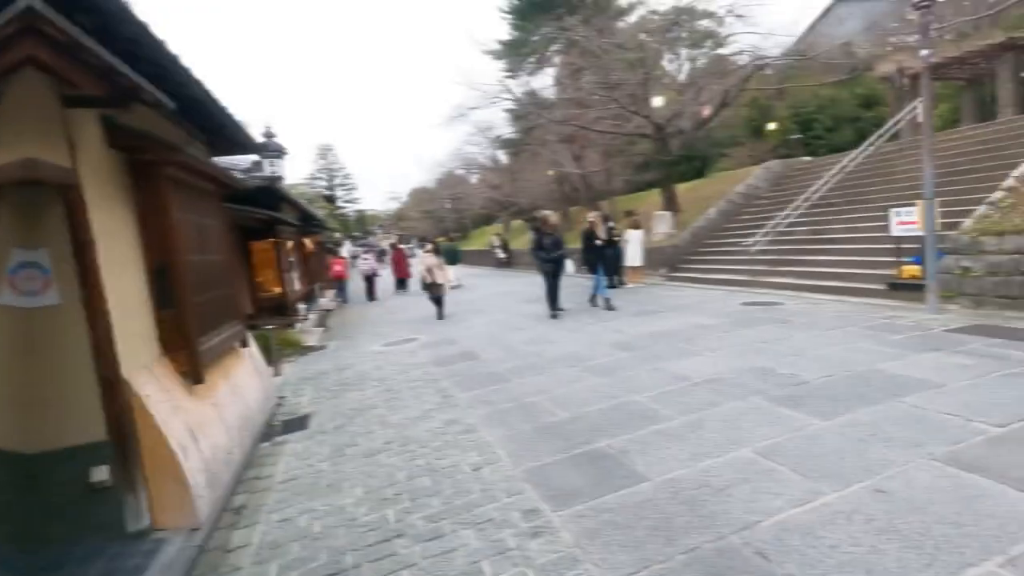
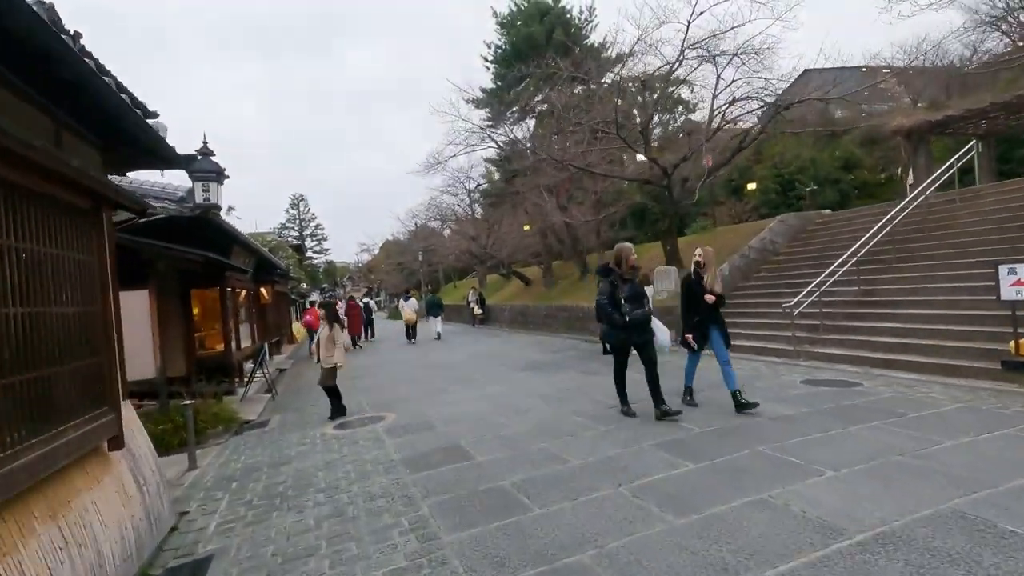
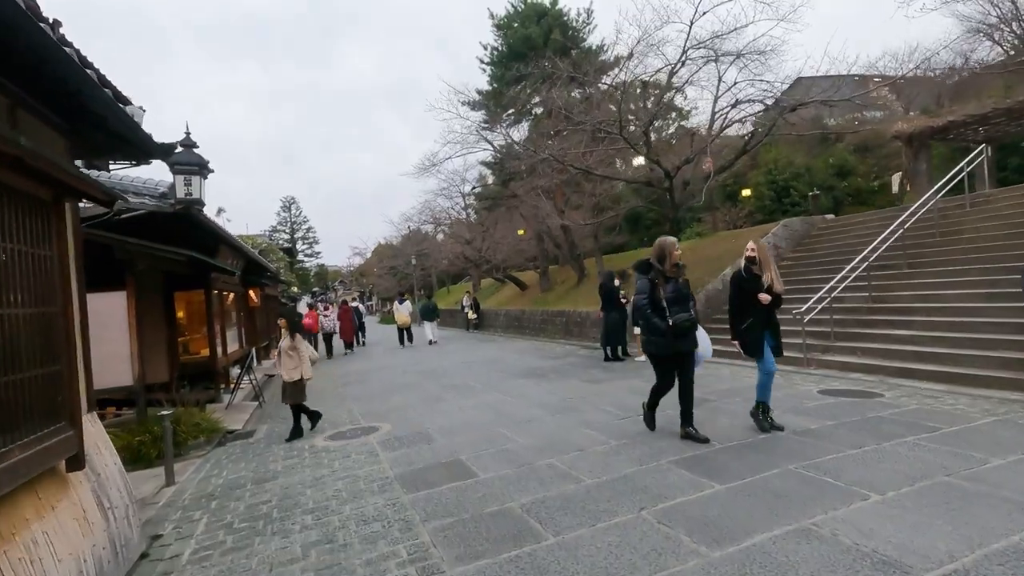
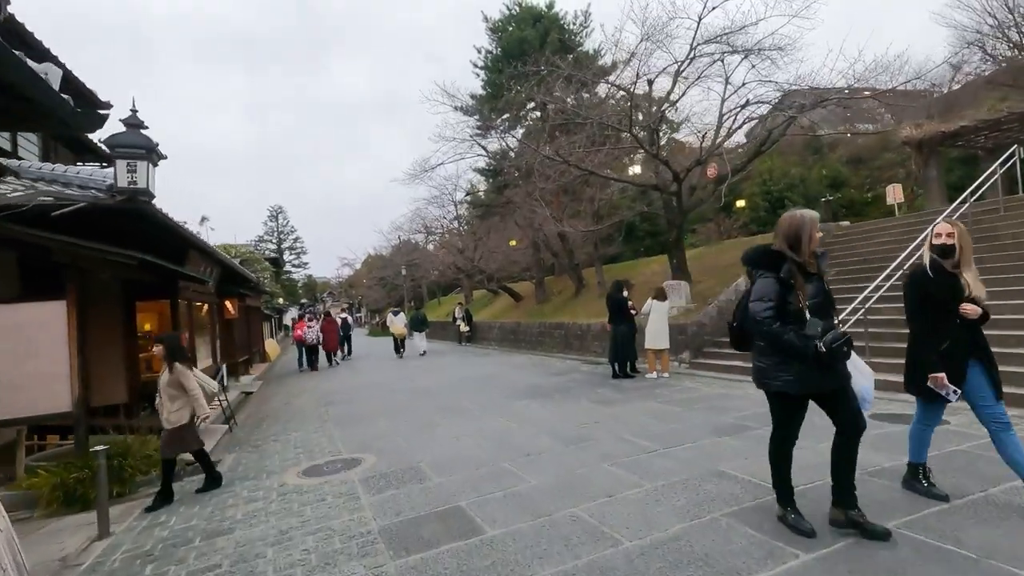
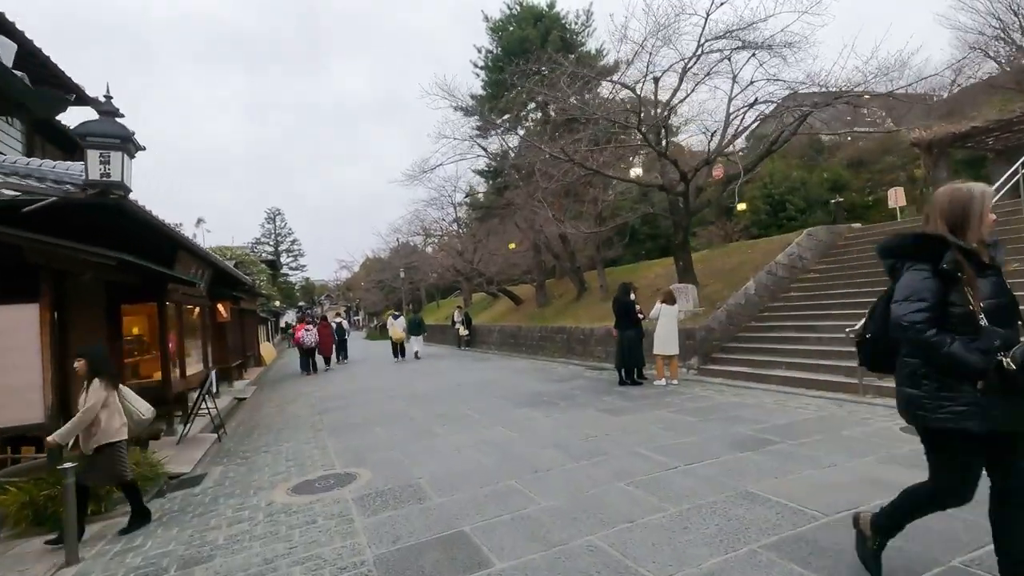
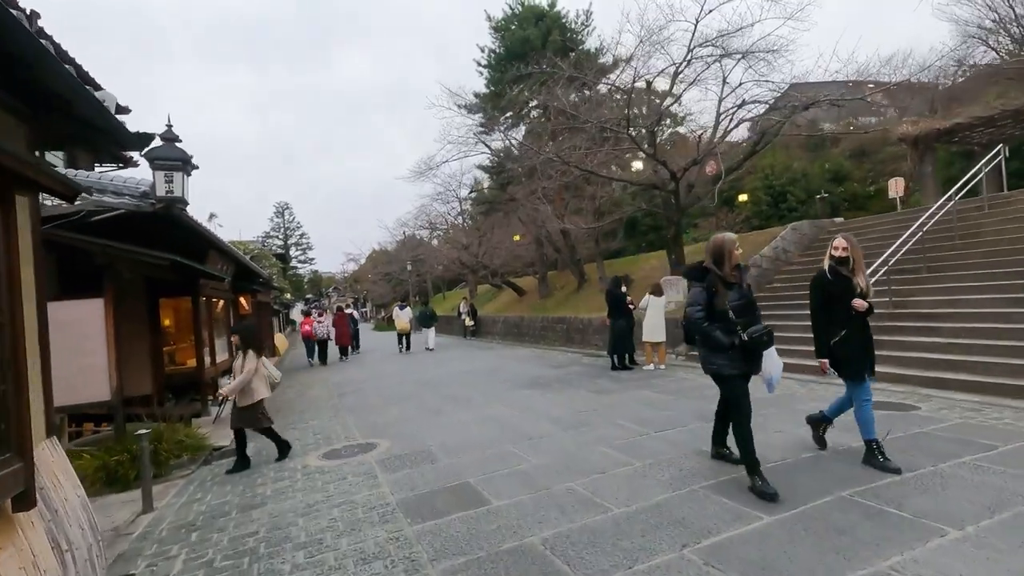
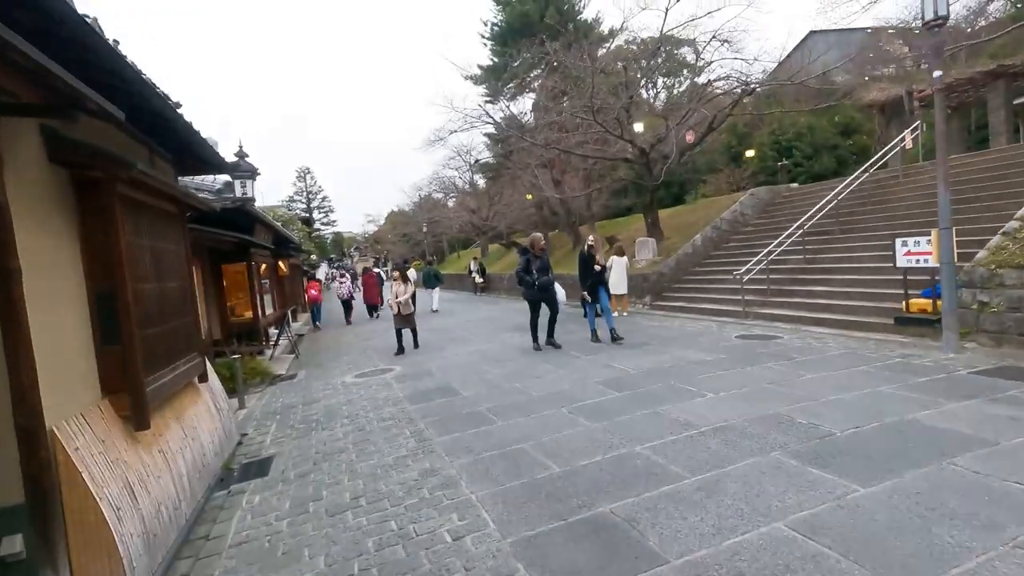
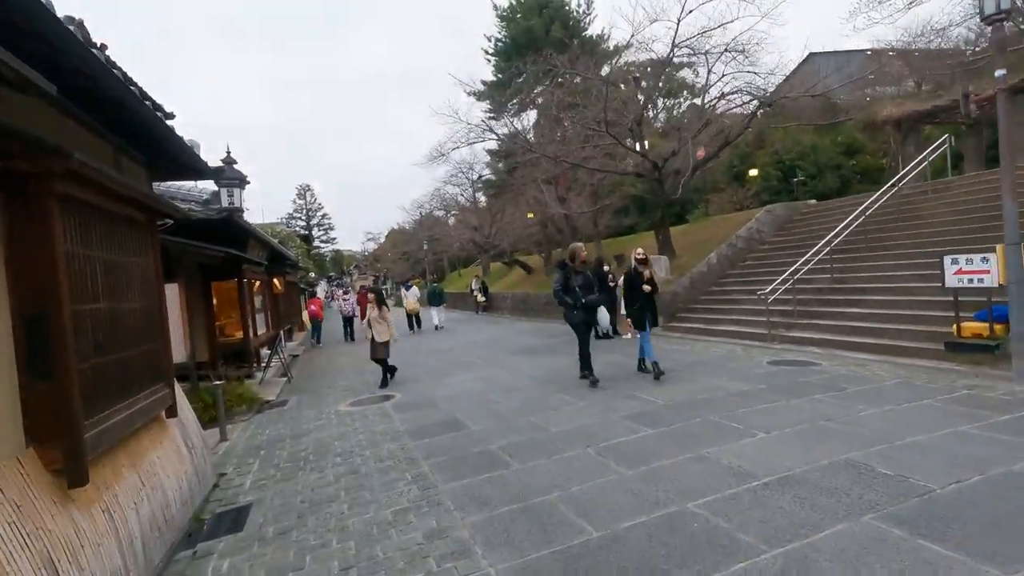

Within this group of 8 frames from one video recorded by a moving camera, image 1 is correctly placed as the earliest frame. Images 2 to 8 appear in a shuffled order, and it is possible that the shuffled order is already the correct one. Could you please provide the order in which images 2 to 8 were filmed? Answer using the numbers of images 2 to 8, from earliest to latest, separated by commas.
7, 8, 2, 3, 6, 4, 5
